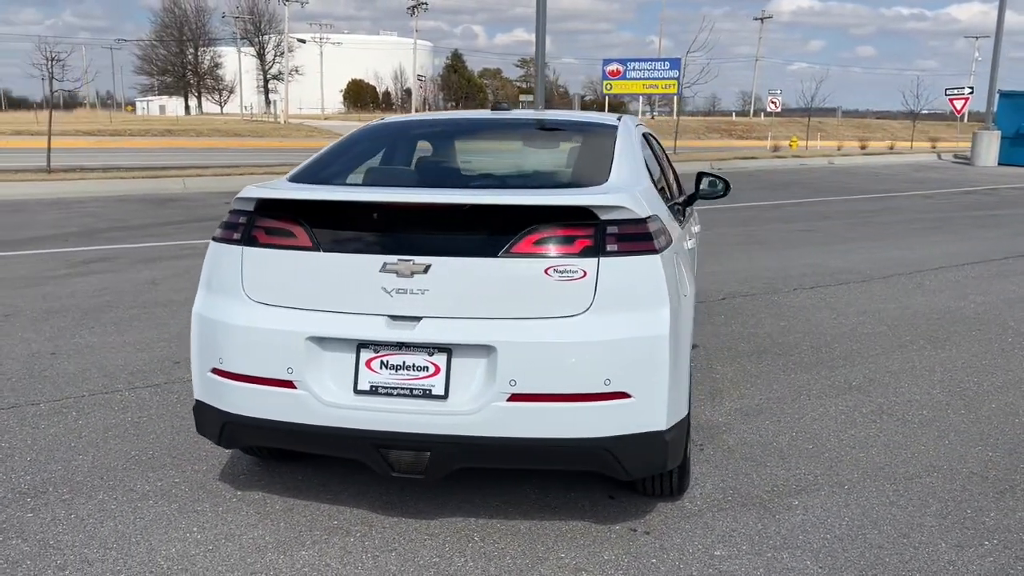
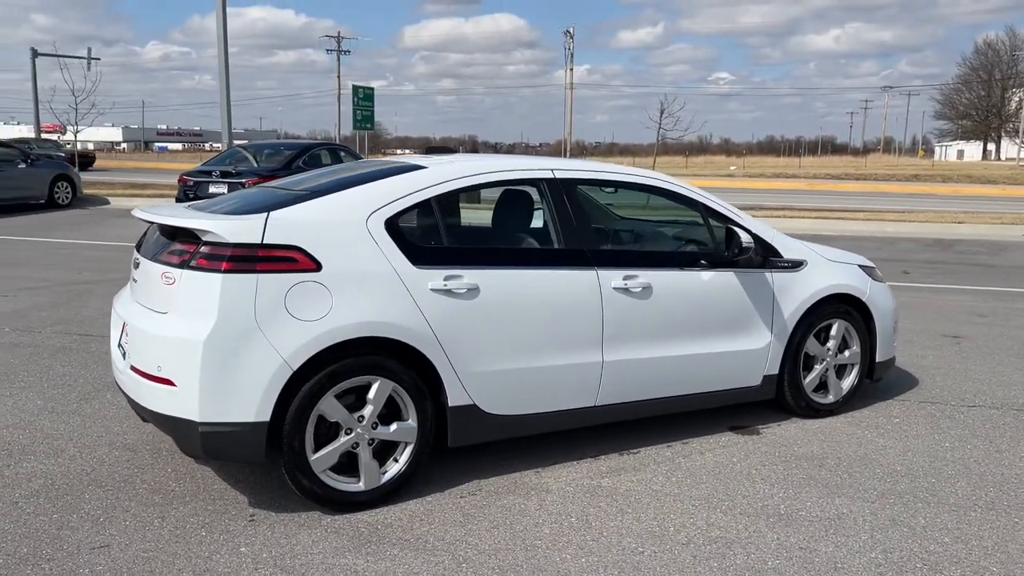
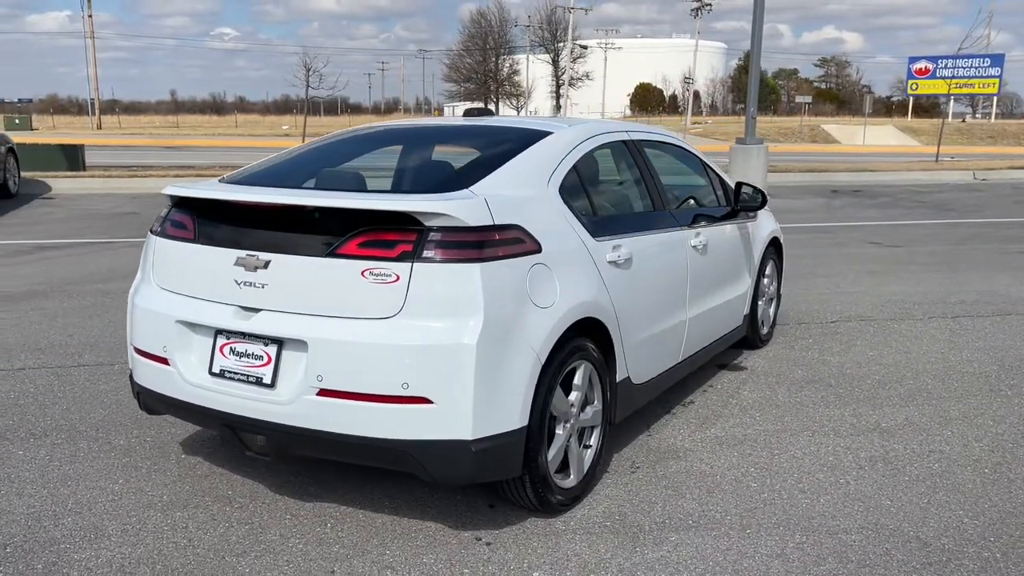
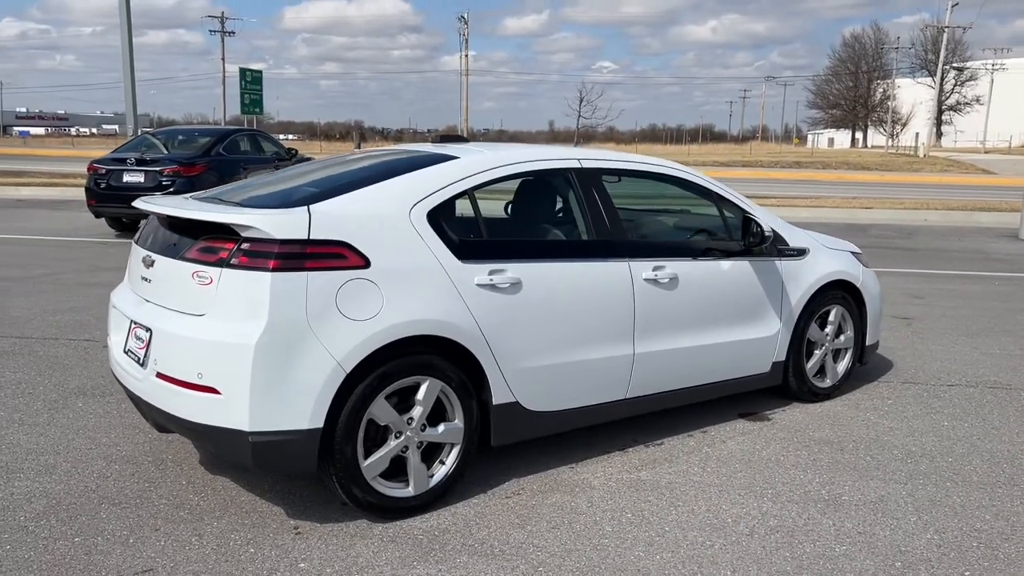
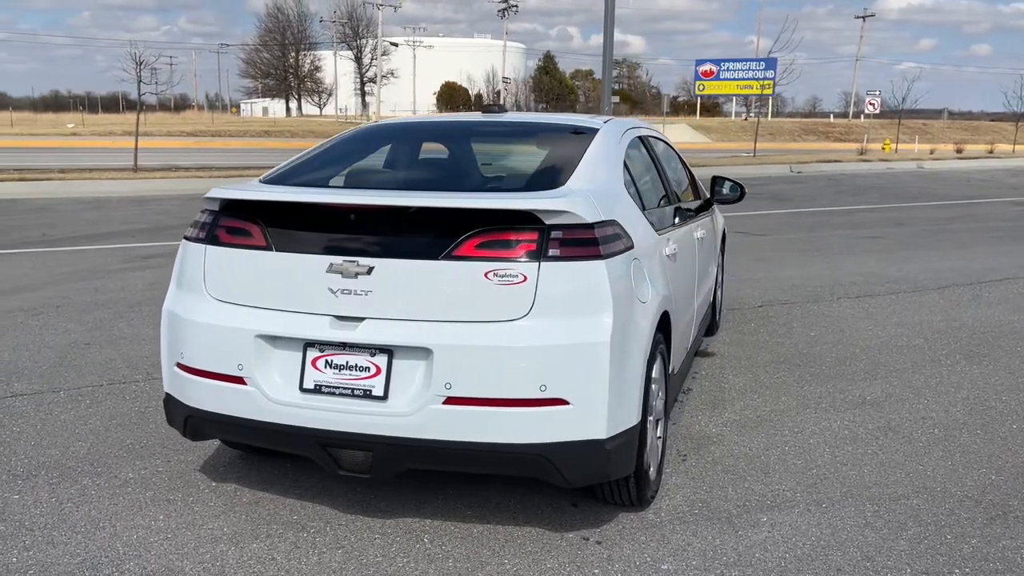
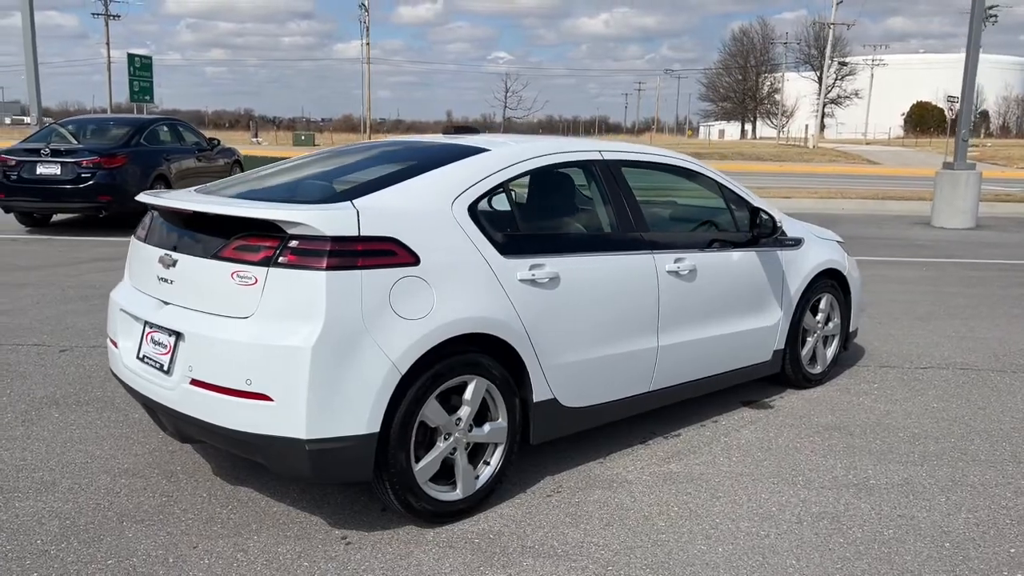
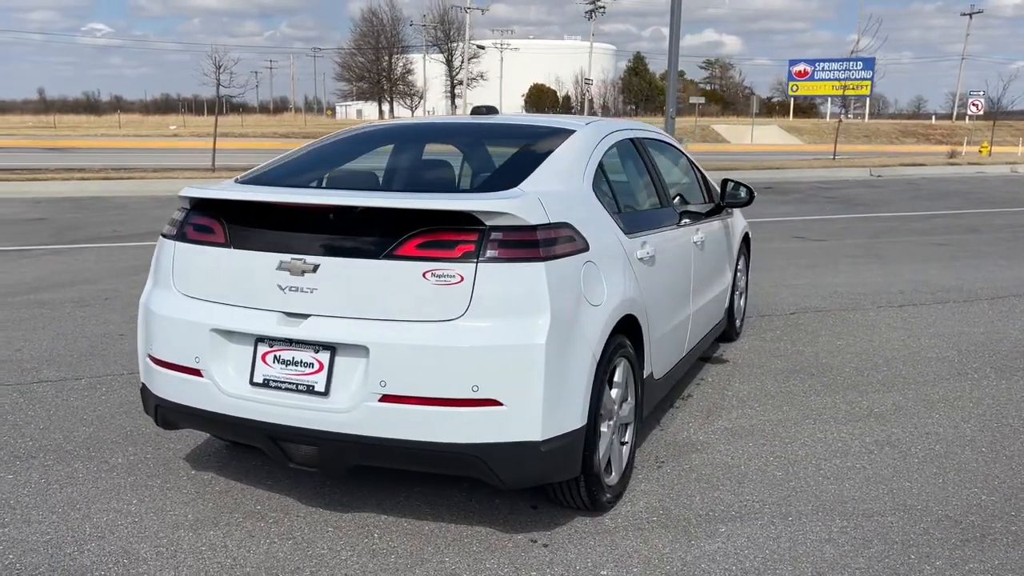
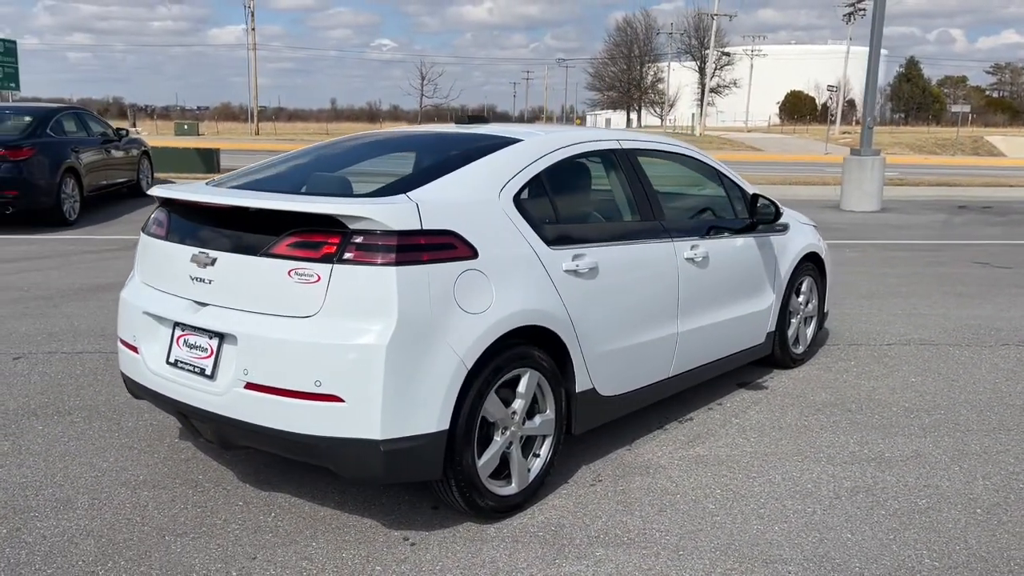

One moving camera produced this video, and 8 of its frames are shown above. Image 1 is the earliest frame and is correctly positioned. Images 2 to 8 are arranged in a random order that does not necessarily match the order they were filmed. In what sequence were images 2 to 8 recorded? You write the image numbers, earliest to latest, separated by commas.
5, 7, 3, 8, 6, 4, 2
